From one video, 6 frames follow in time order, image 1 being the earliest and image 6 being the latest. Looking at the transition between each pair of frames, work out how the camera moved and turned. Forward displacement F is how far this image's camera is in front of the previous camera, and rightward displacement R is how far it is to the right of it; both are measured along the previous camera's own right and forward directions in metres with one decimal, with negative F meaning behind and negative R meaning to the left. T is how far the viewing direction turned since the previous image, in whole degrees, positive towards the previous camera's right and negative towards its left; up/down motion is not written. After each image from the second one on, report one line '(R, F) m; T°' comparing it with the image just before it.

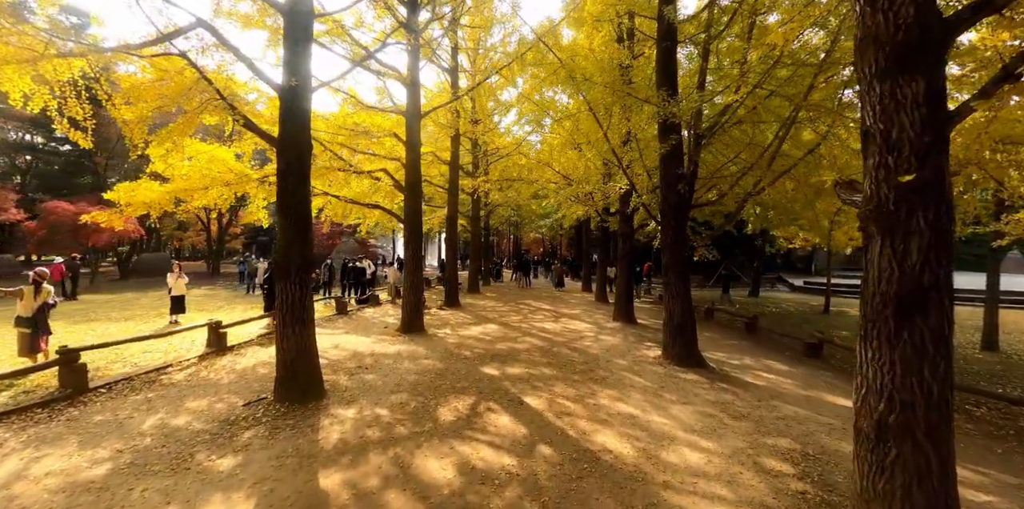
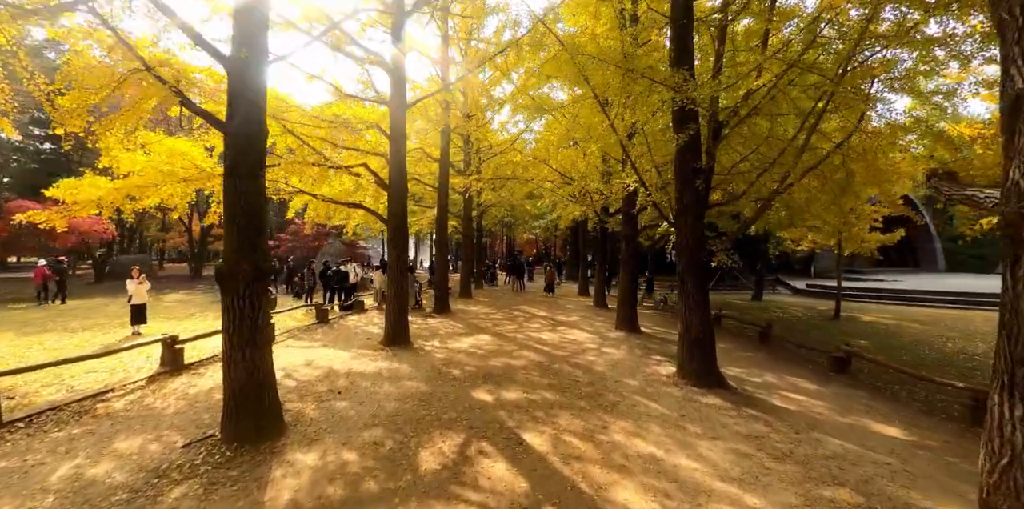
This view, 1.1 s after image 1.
(0.0, +0.8) m; +1°
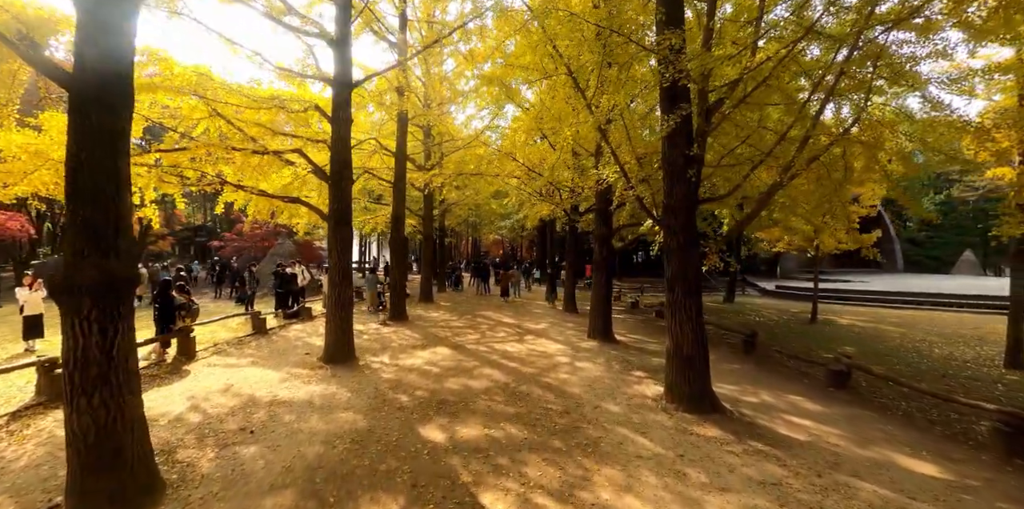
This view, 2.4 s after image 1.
(+0.1, +1.0) m; +4°
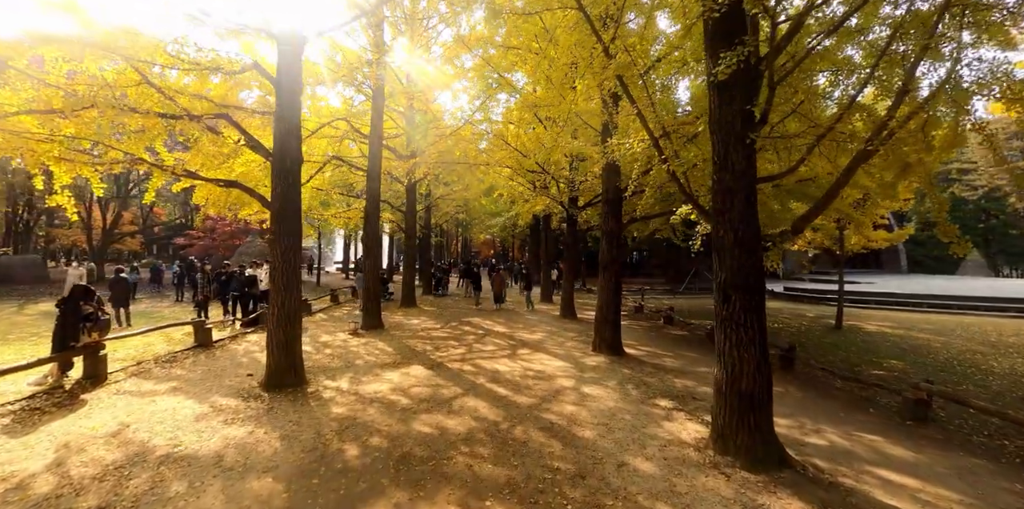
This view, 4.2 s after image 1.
(0.0, +1.4) m; +1°
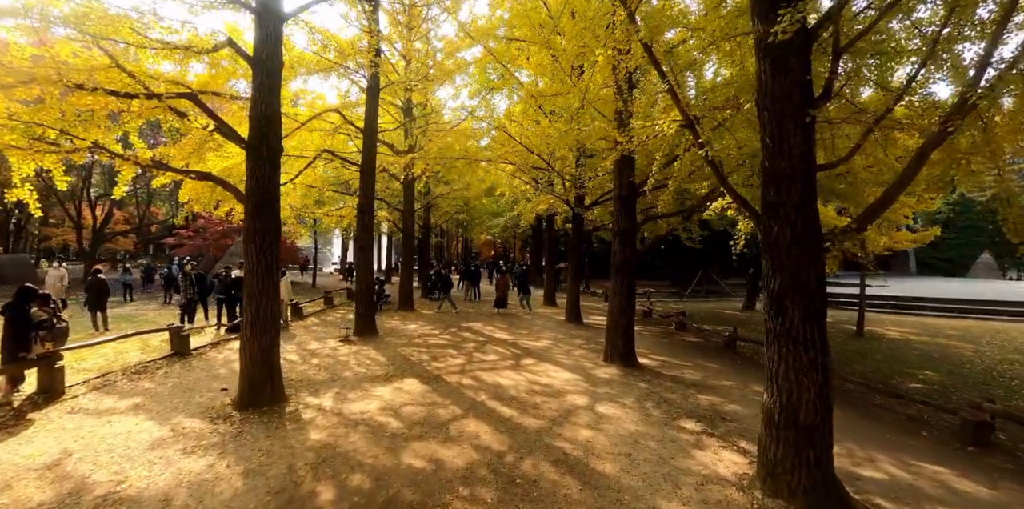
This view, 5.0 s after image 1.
(-0.1, +0.6) m; 0°
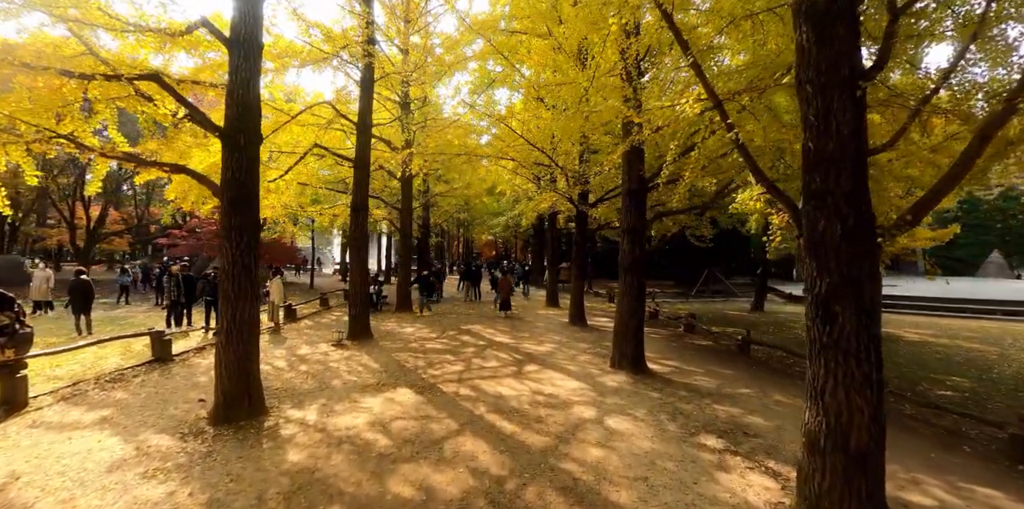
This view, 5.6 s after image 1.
(0.0, +0.4) m; 0°
